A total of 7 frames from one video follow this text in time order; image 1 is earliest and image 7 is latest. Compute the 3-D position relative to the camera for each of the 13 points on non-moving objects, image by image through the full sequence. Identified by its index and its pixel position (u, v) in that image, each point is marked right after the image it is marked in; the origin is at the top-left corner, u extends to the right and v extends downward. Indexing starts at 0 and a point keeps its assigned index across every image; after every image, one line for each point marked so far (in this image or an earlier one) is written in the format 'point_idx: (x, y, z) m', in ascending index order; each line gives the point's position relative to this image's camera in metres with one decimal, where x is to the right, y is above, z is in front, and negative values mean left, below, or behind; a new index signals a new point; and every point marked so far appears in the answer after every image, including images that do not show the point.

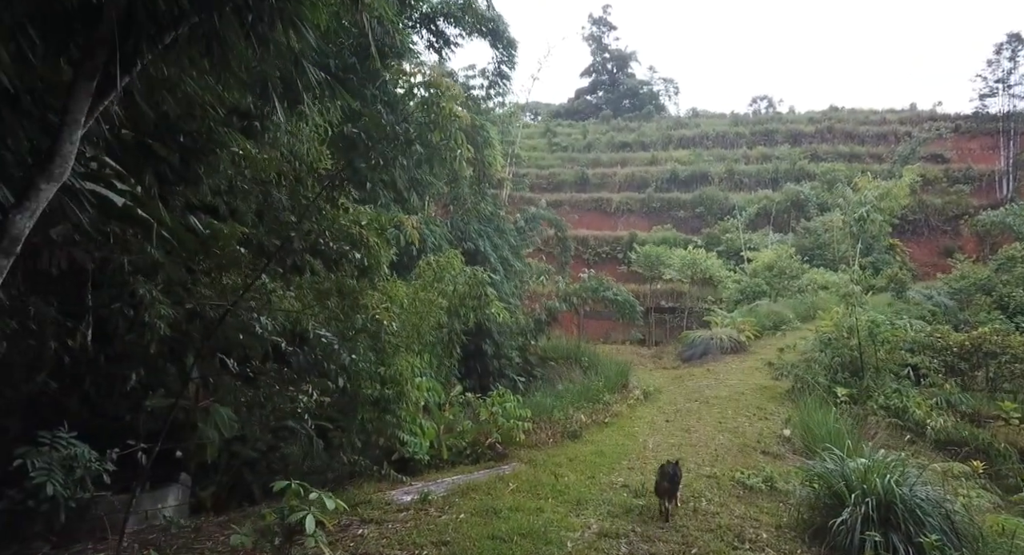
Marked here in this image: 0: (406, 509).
0: (-0.6, -1.4, +4.1) m
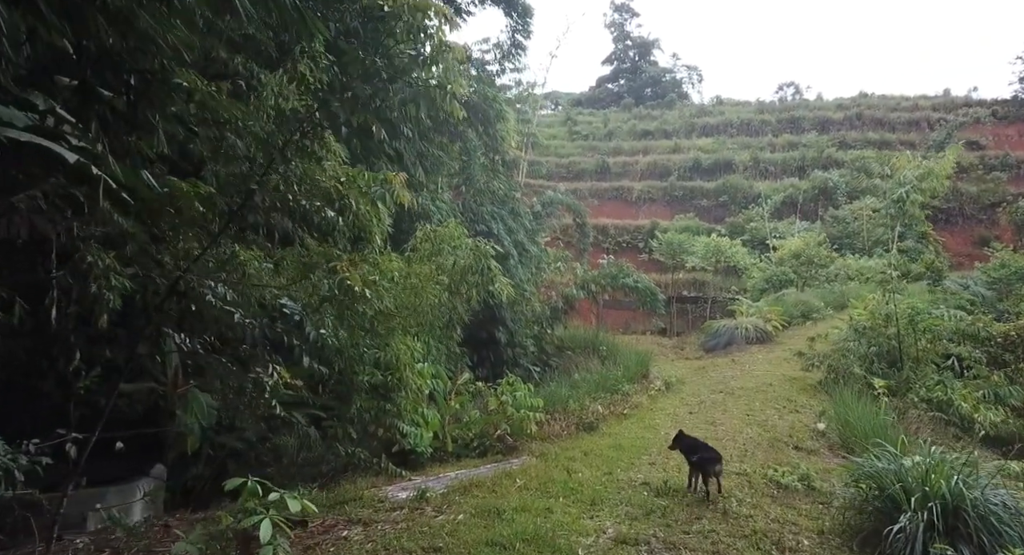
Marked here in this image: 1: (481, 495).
0: (-0.6, -1.3, +3.7) m
1: (-0.2, -1.3, +3.9) m
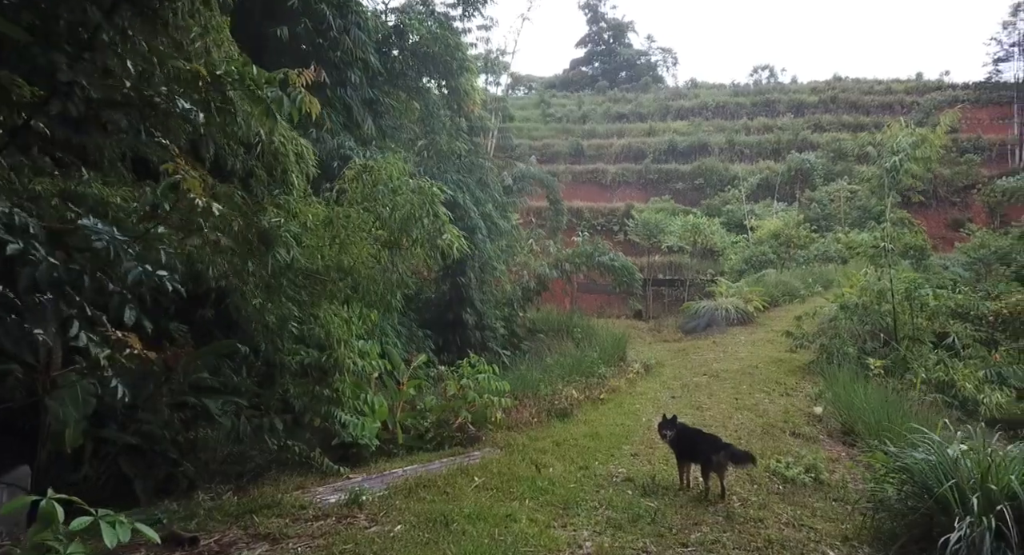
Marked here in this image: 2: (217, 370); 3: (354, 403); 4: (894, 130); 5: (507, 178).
0: (-0.8, -1.0, +3.0) m
1: (-0.4, -1.0, +3.2) m
2: (-1.7, -0.5, +3.9) m
3: (-1.0, -0.8, +4.4) m
4: (+5.1, +2.0, +9.2) m
5: (-0.1, +1.6, +11.0) m
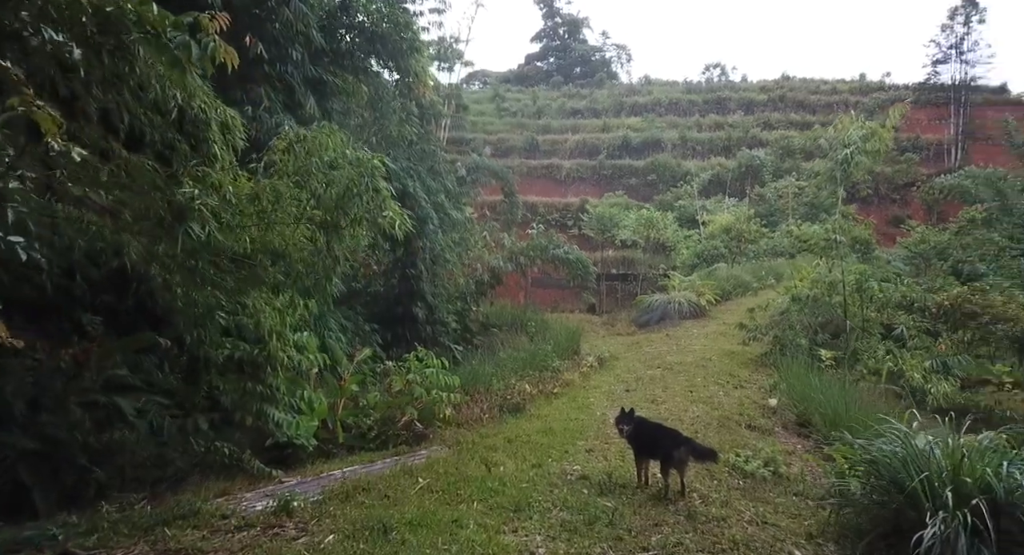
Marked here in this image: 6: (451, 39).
0: (-1.0, -1.0, +2.7) m
1: (-0.6, -1.0, +2.9) m
2: (-1.9, -0.5, +3.5) m
3: (-1.3, -0.7, +4.0) m
4: (+4.5, +2.1, +9.3) m
5: (-0.8, +1.7, +10.7) m
6: (-1.0, +3.7, +10.5) m
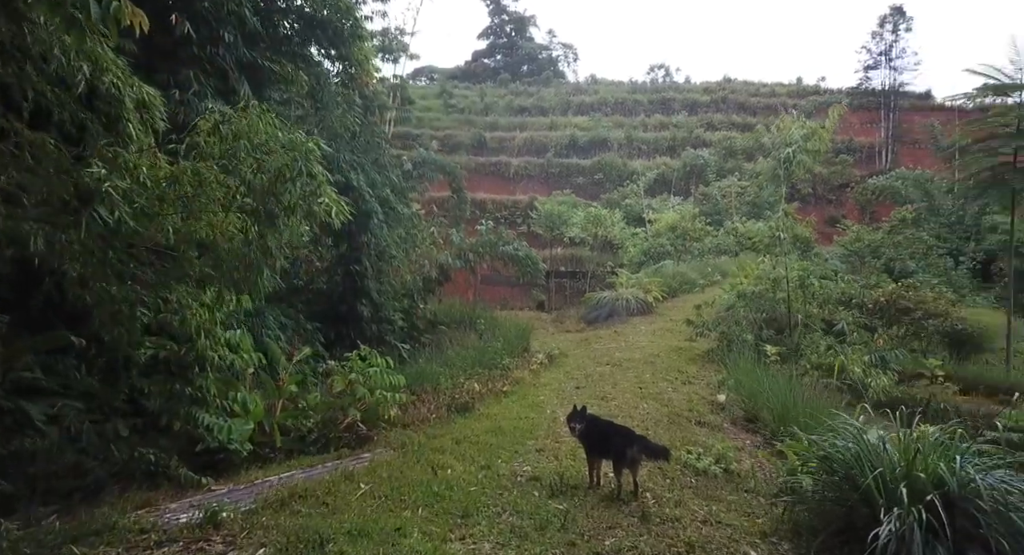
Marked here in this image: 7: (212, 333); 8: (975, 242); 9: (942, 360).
0: (-1.2, -0.9, +2.4) m
1: (-0.8, -0.9, +2.7) m
2: (-2.2, -0.4, +3.2) m
3: (-1.6, -0.7, +3.8) m
4: (+3.8, +2.1, +9.4) m
5: (-1.6, +1.8, +10.5) m
6: (-1.7, +3.7, +10.2) m
7: (-1.5, -0.3, +3.4) m
8: (+8.4, +0.6, +12.4) m
9: (+5.4, -1.1, +8.6) m
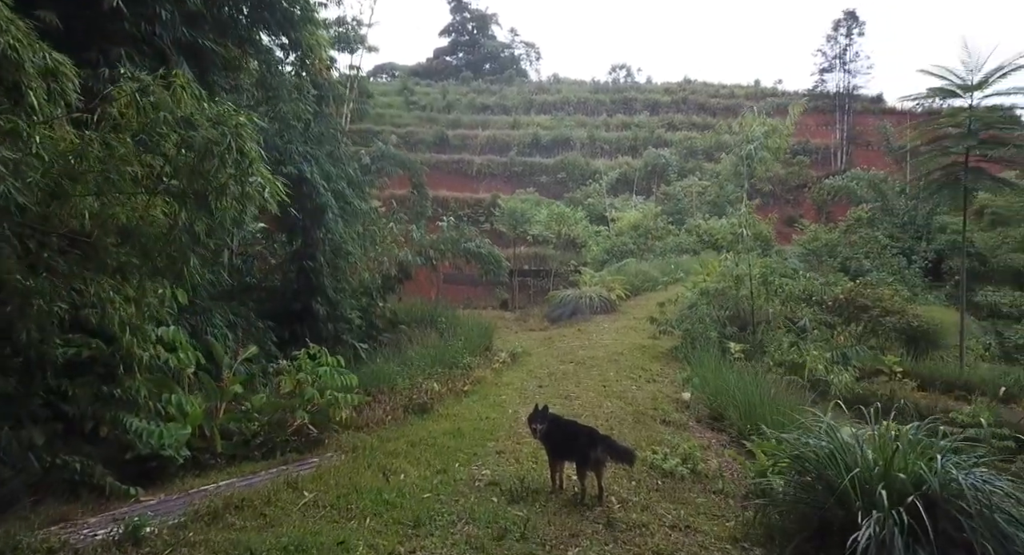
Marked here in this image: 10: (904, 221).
0: (-1.4, -0.9, +2.2) m
1: (-1.0, -0.9, +2.5) m
2: (-2.4, -0.4, +2.9) m
3: (-1.8, -0.7, +3.5) m
4: (+3.3, +2.2, +9.4) m
5: (-2.2, +1.8, +10.2) m
6: (-2.3, +3.7, +9.9) m
7: (-1.7, -0.2, +3.1) m
8: (+7.7, +0.7, +12.7) m
9: (+4.9, -1.0, +8.7) m
10: (+7.6, +1.1, +13.3) m
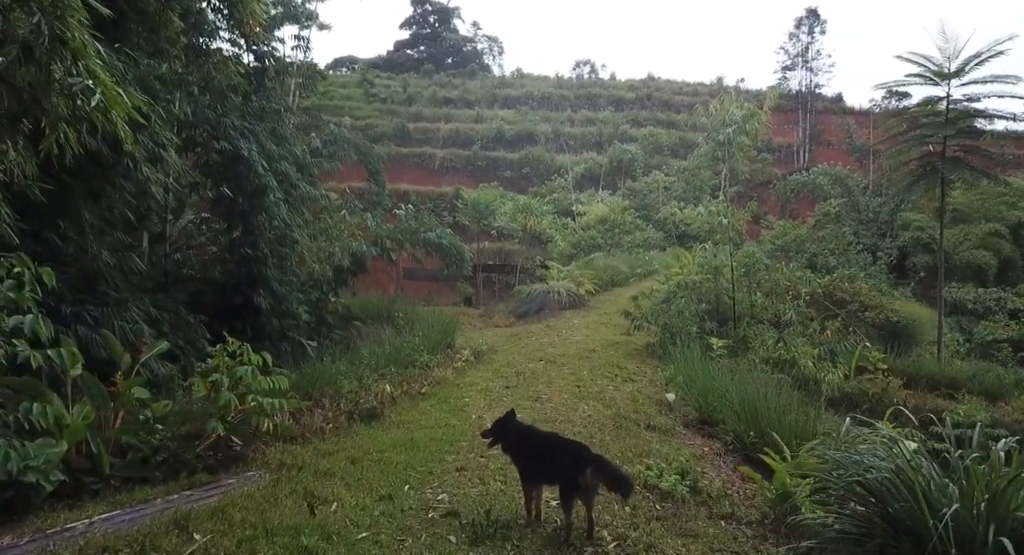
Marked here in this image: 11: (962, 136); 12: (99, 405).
0: (-1.4, -0.8, +1.4) m
1: (-1.1, -0.8, +1.8) m
2: (-2.5, -0.3, +2.1) m
3: (-2.0, -0.6, +2.7) m
4: (+2.8, +2.3, +8.9) m
5: (-2.7, +1.9, +9.3) m
6: (-2.8, +3.9, +9.1) m
7: (-1.8, -0.1, +2.3) m
8: (+7.1, +0.8, +12.4) m
9: (+4.5, -0.9, +8.3) m
10: (+6.9, +1.2, +13.0) m
11: (+4.9, +1.5, +7.3) m
12: (-1.9, -0.6, +3.2) m
